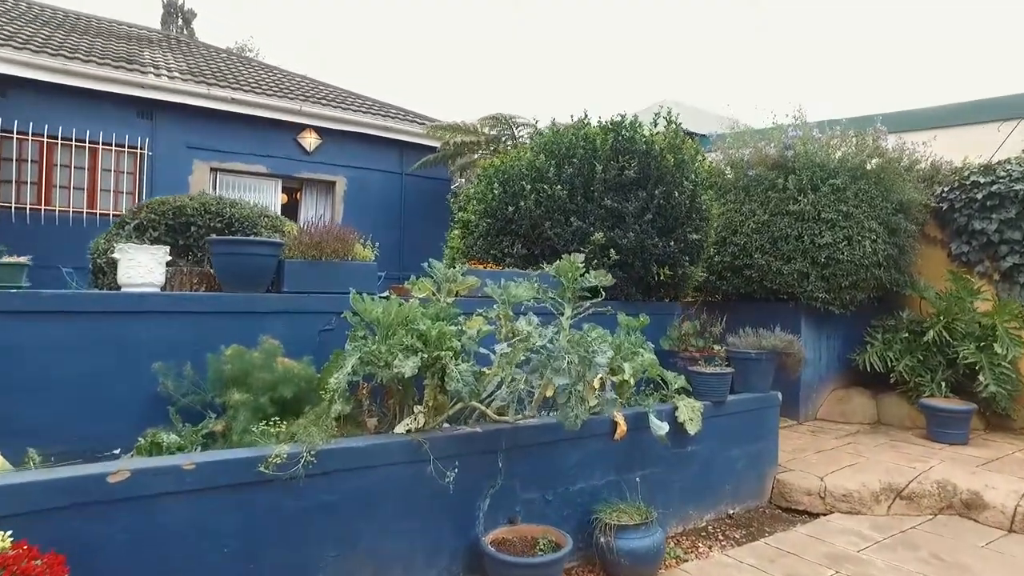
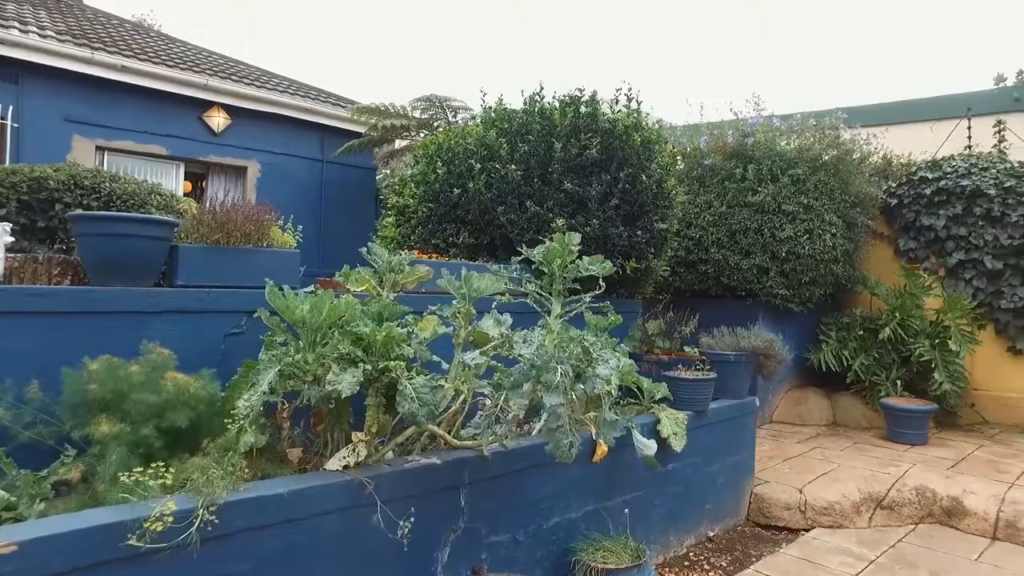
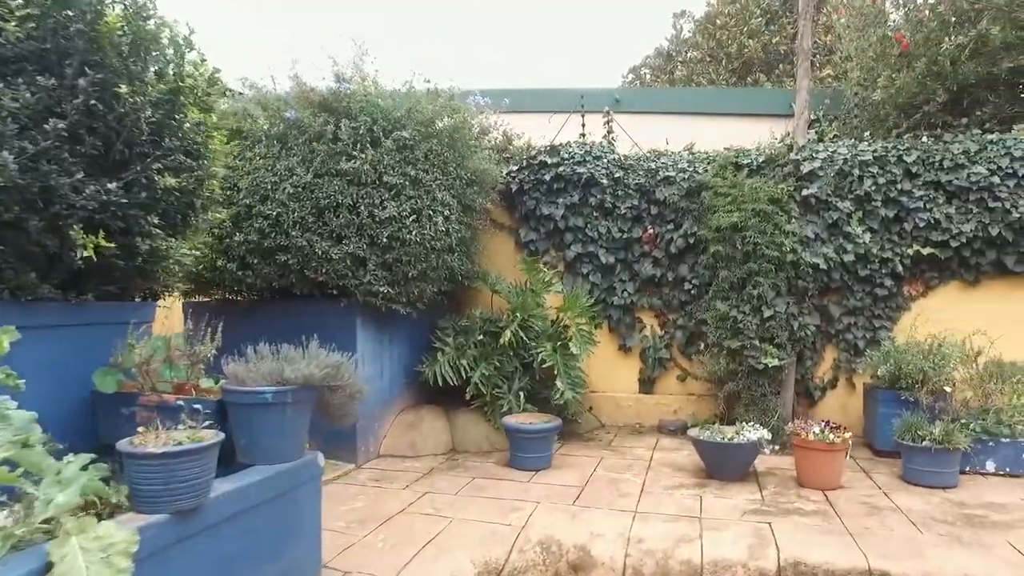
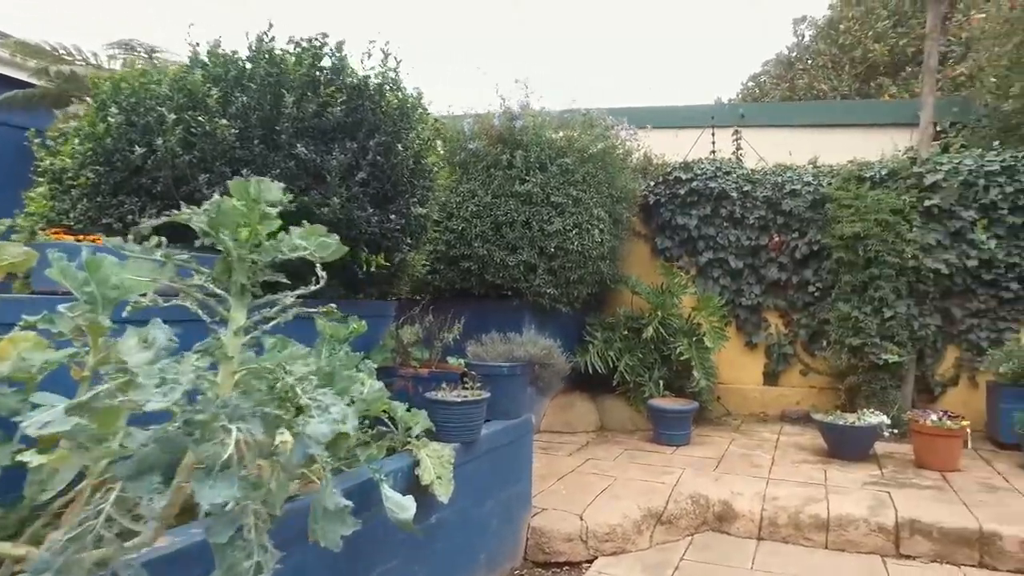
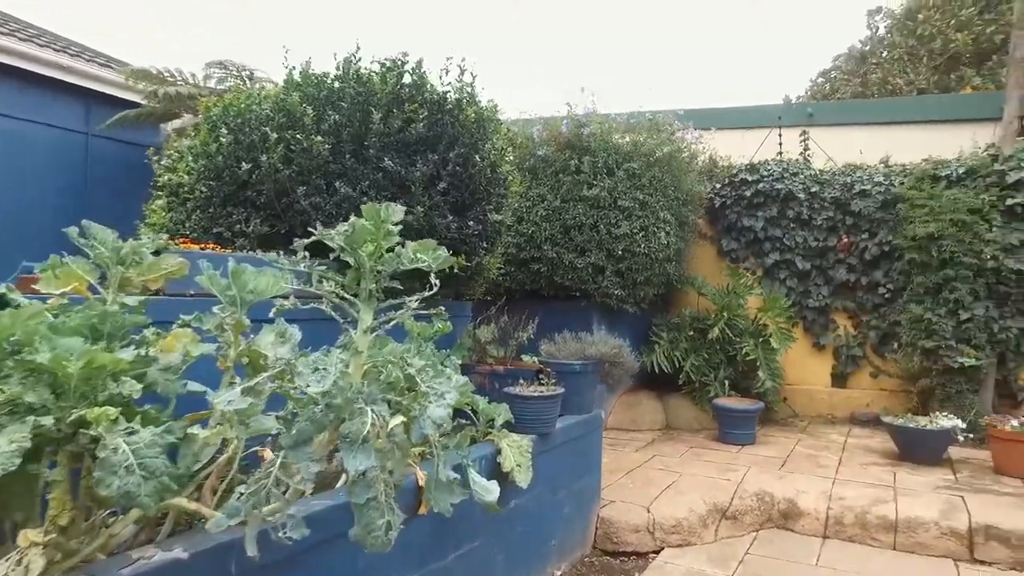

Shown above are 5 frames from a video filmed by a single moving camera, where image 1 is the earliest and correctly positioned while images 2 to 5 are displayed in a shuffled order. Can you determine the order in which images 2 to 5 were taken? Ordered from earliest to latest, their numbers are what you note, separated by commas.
2, 5, 4, 3
